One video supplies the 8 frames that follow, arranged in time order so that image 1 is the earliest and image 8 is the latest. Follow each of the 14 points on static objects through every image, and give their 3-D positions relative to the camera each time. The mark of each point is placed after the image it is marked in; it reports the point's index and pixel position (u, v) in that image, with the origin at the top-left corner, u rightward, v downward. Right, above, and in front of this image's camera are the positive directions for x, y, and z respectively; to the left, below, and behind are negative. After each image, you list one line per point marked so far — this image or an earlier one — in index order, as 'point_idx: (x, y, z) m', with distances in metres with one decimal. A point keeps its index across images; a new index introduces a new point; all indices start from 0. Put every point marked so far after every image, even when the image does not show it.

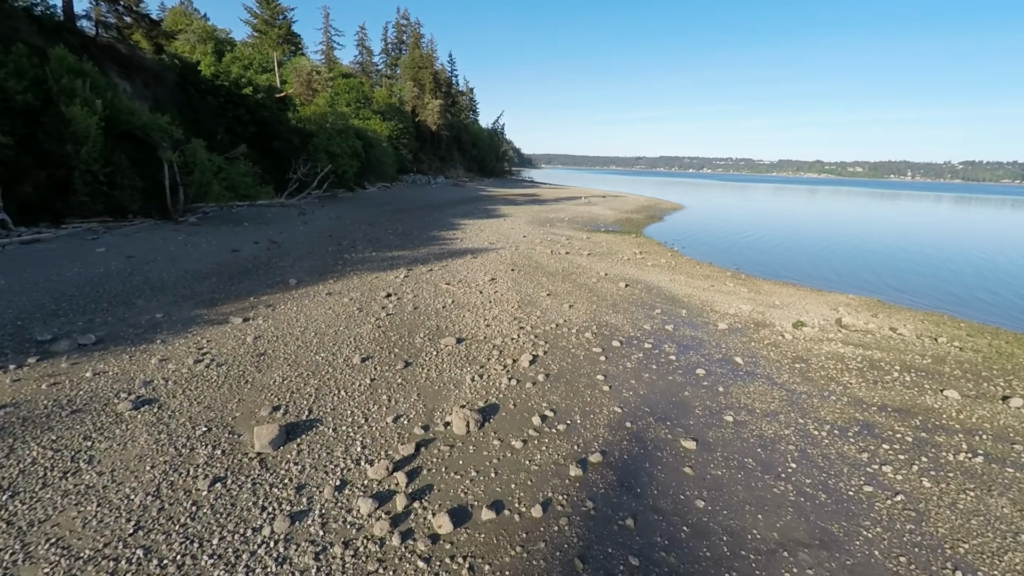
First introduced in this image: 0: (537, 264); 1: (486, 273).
0: (+0.8, +0.8, +15.0) m
1: (-0.7, +0.4, +13.1) m
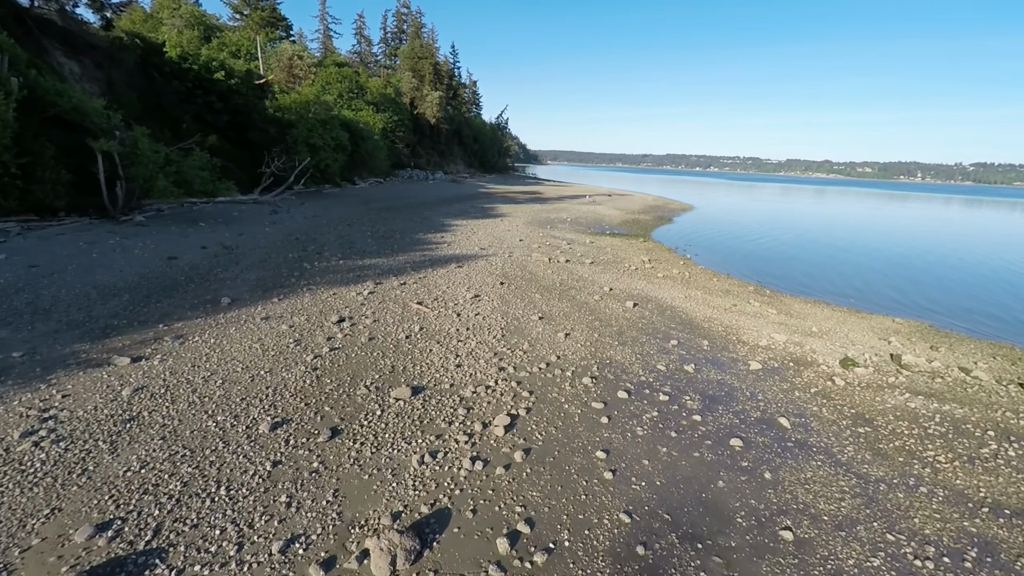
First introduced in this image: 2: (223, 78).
0: (+0.5, +0.4, +13.0) m
1: (-1.0, 0.0, +11.1) m
2: (-12.0, +8.6, +19.6) m
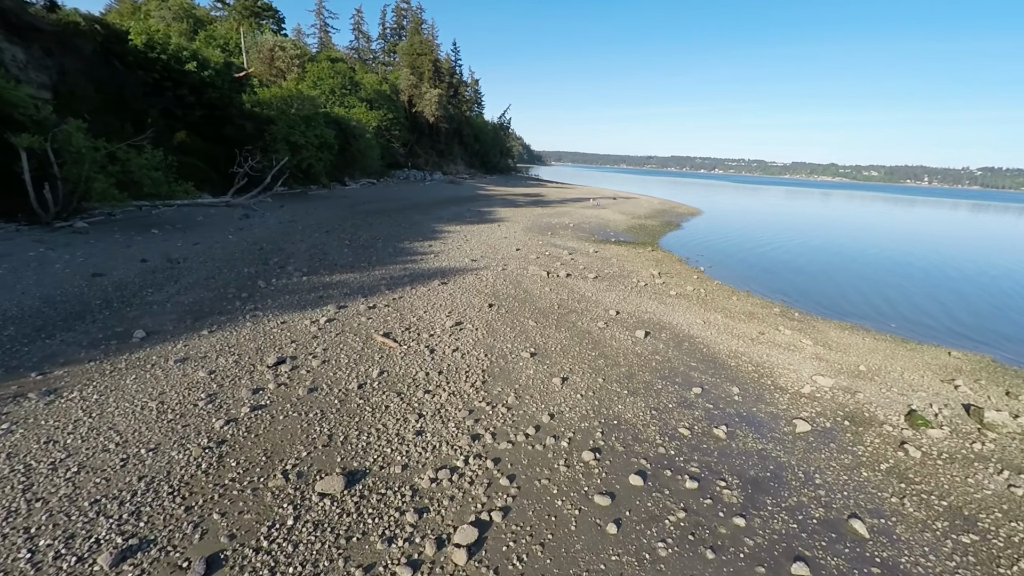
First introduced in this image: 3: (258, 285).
0: (+0.3, -0.1, +11.3) m
1: (-1.2, -0.5, +9.5) m
2: (-12.1, +8.3, +18.0) m
3: (-5.1, +0.1, +9.5) m
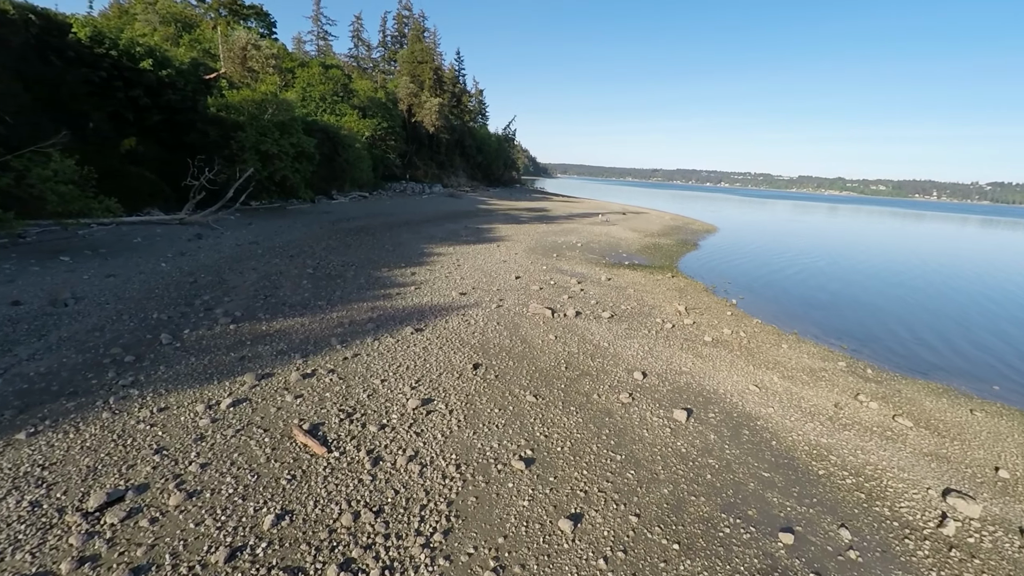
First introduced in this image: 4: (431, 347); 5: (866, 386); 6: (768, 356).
0: (+0.2, -1.0, +8.8) m
1: (-1.3, -1.3, +6.9) m
2: (-12.0, +7.3, +15.8) m
3: (-5.2, -0.8, +7.0) m
4: (-1.4, -1.0, +8.2) m
5: (+6.5, -1.8, +8.7) m
6: (+5.3, -1.4, +9.9) m
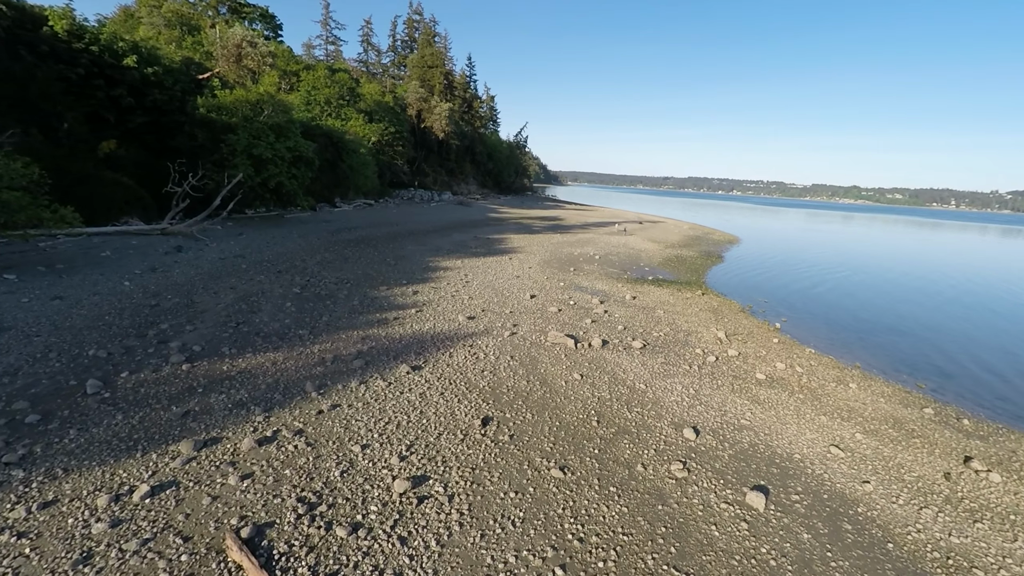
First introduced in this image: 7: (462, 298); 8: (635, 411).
0: (+0.5, -1.5, +7.2) m
1: (-1.1, -1.7, +5.4) m
2: (-11.6, +6.8, +14.6) m
3: (-5.0, -1.2, +5.5) m
4: (-1.2, -1.5, +6.6) m
5: (+6.8, -2.3, +7.0) m
6: (+5.6, -1.9, +8.2) m
7: (-1.2, -0.2, +11.5) m
8: (+1.7, -1.7, +6.8) m
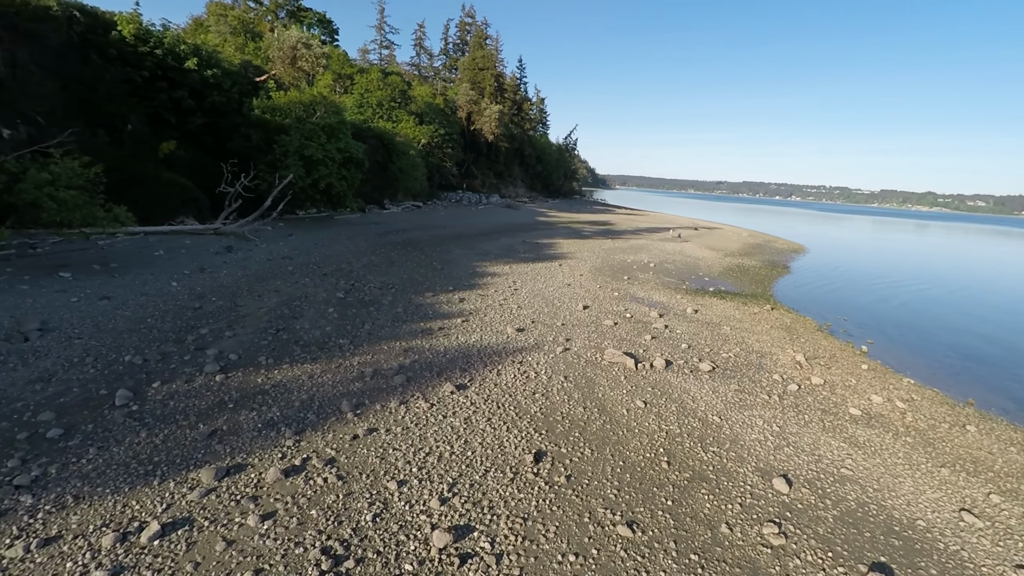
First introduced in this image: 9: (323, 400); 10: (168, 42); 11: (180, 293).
0: (+1.2, -1.7, +6.3) m
1: (-0.6, -1.9, +4.7) m
2: (-9.9, +6.9, +14.8) m
3: (-4.4, -1.2, +5.2) m
4: (-0.5, -1.6, +5.9) m
5: (+7.4, -2.7, +5.5) m
6: (+6.4, -2.2, +6.8) m
7: (0.0, -0.4, +10.8) m
8: (+2.4, -2.0, +5.8) m
9: (-2.3, -1.4, +5.8) m
10: (-10.4, +7.4, +14.3) m
11: (-6.1, -0.1, +8.8) m
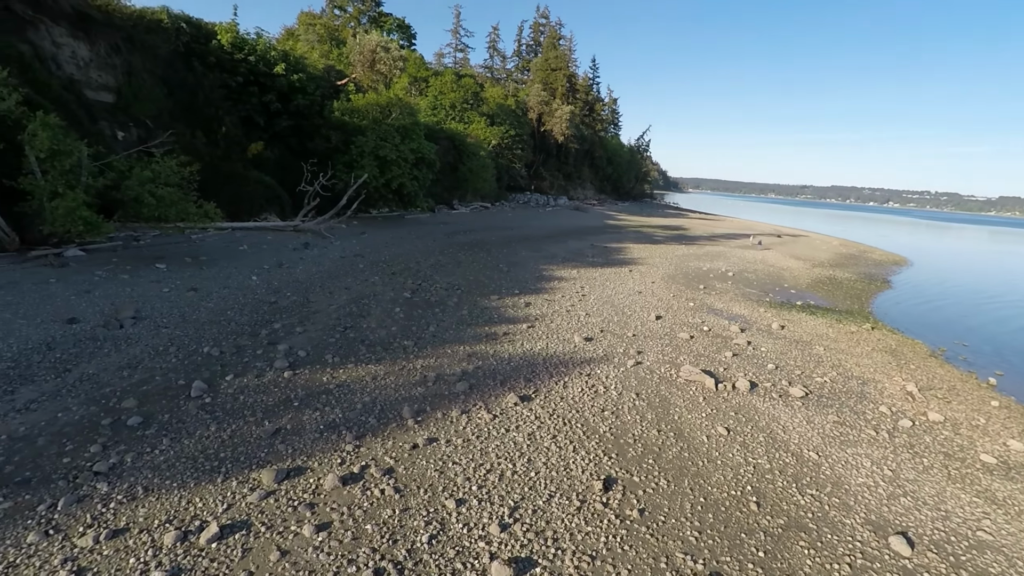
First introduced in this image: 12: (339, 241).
0: (+2.0, -1.9, +5.7) m
1: (+0.1, -2.0, +4.3) m
2: (-7.5, +7.1, +15.6) m
3: (-3.6, -1.1, +5.3) m
4: (+0.3, -1.7, +5.5) m
5: (+8.1, -3.1, +4.1) m
6: (+7.2, -2.6, +5.5) m
7: (+1.4, -0.6, +10.3) m
8: (+3.2, -2.2, +5.0) m
9: (-1.5, -1.4, +5.7) m
10: (-8.0, +7.6, +15.2) m
11: (-4.8, 0.0, +9.1) m
12: (-5.1, +1.4, +14.0) m
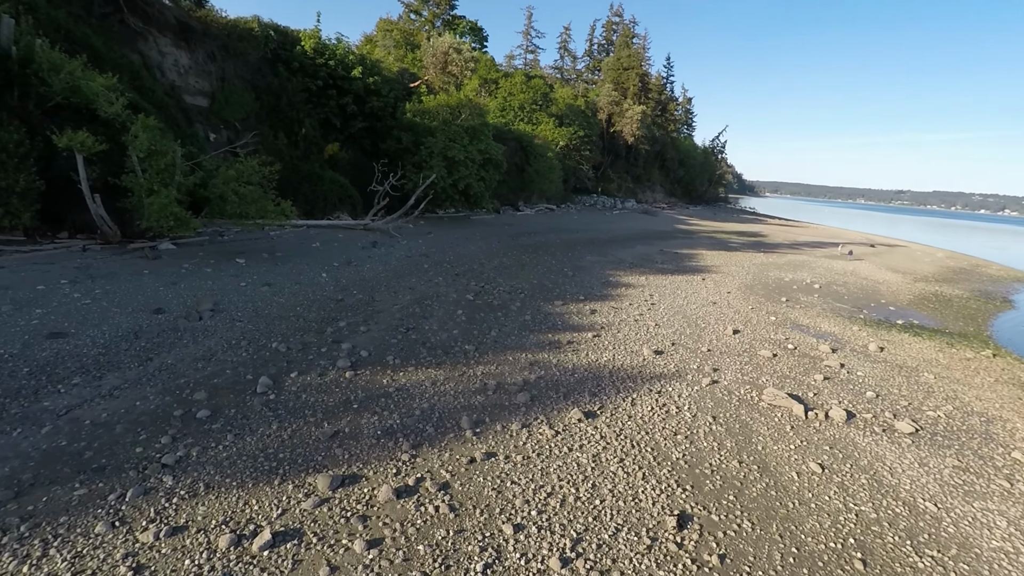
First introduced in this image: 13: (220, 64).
0: (+2.7, -2.0, +5.1) m
1: (+0.6, -2.1, +3.9) m
2: (-5.1, +7.2, +16.1) m
3: (-2.9, -1.1, +5.4) m
4: (+1.0, -1.8, +5.1) m
5: (+8.4, -3.4, +2.7) m
6: (+7.8, -2.9, +4.2) m
7: (+2.7, -0.7, +9.7) m
8: (+3.7, -2.4, +4.2) m
9: (-0.8, -1.4, +5.5) m
10: (-5.7, +7.8, +15.7) m
11: (-3.6, +0.1, +9.3) m
12: (-3.1, +1.4, +14.2) m
13: (-8.2, +6.3, +13.3) m
